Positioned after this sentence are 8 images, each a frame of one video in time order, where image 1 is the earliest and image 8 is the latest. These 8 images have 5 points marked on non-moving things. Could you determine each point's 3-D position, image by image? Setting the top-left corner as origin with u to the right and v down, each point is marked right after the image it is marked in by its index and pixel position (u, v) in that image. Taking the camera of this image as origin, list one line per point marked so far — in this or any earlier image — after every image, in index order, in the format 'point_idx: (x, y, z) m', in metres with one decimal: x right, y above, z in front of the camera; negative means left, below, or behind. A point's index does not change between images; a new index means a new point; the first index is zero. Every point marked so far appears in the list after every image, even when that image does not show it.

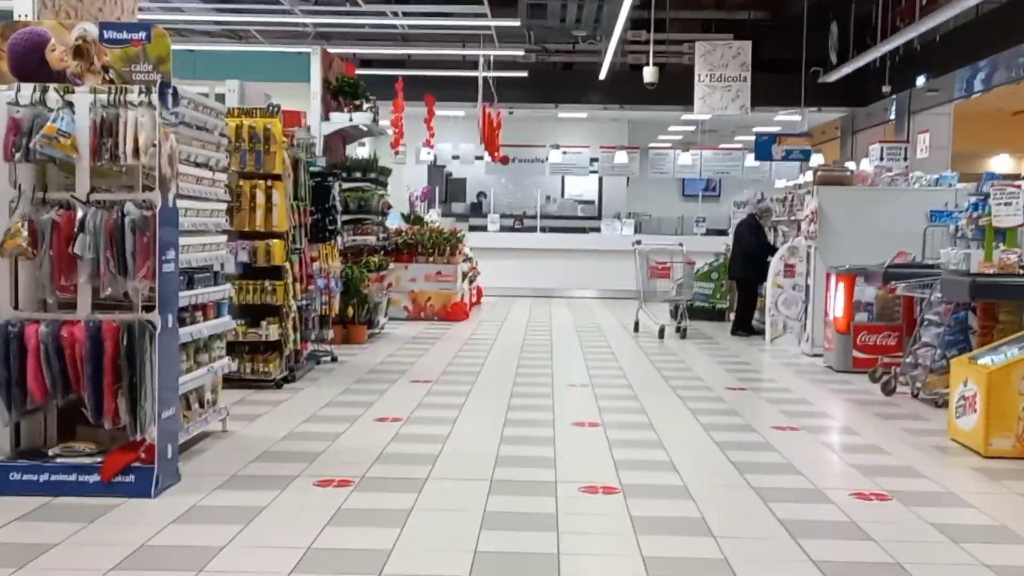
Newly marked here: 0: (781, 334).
0: (+2.7, -0.5, +10.2) m
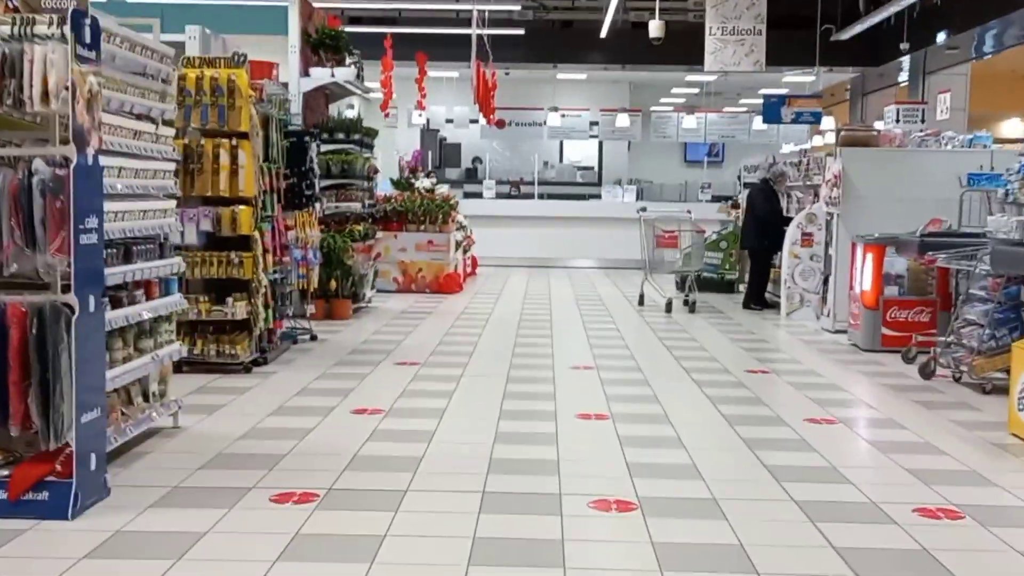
0: (+2.6, -0.2, +9.5) m
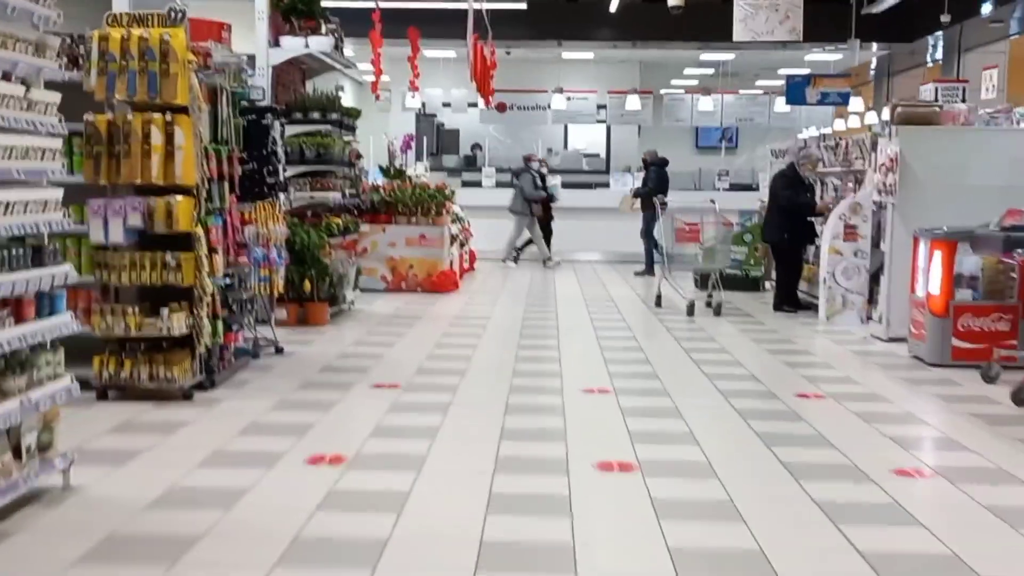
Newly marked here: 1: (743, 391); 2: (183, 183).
0: (+2.6, -0.2, +8.4) m
1: (+1.3, -0.6, +5.7) m
2: (-1.6, +0.5, +4.9) m
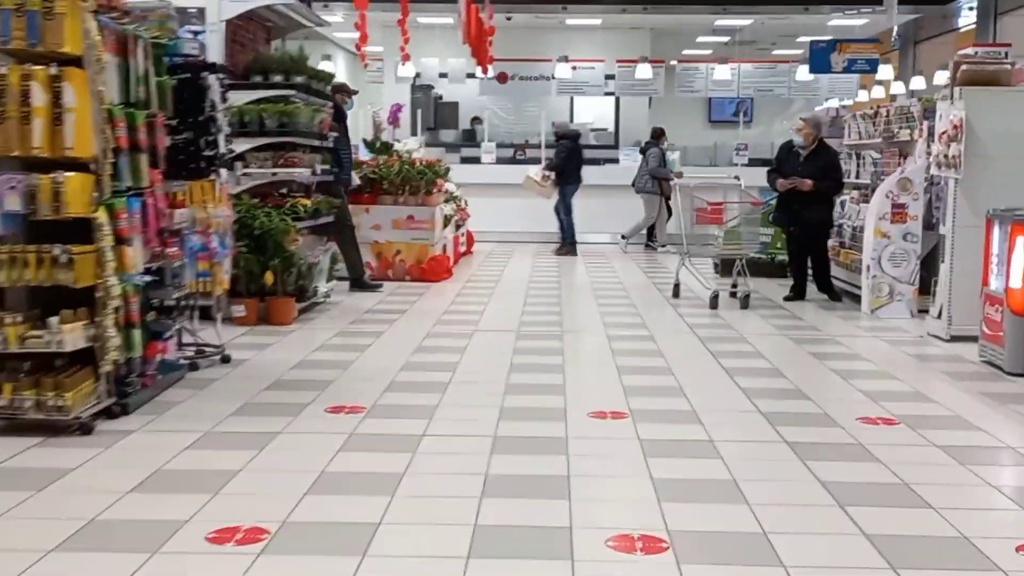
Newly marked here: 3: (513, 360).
0: (+2.6, -0.1, +7.3) m
1: (+1.2, -0.5, +4.6) m
2: (-1.6, +0.5, +3.8) m
3: (0.0, -0.4, +5.7) m
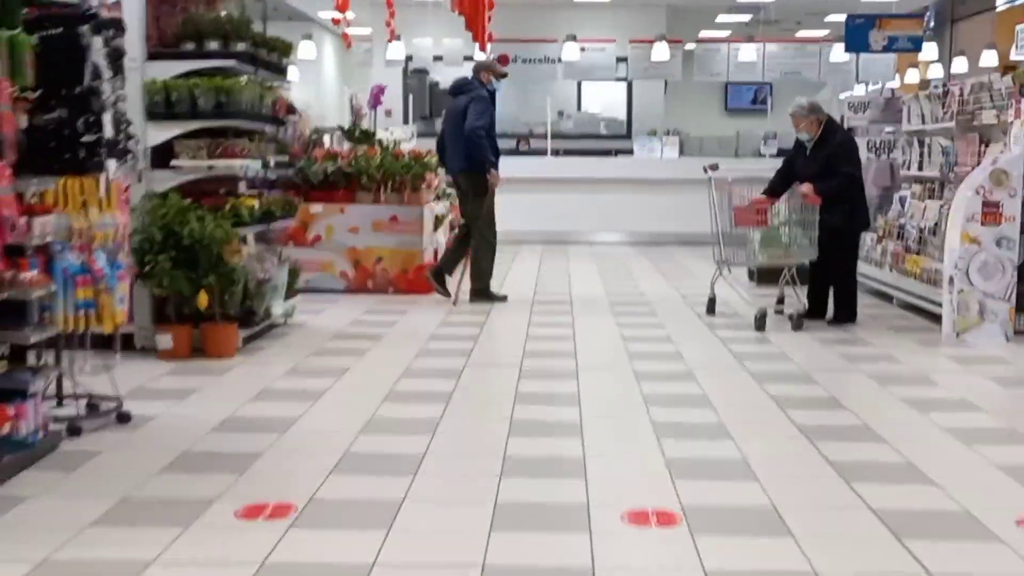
0: (+2.6, -0.2, +5.9) m
1: (+1.2, -0.7, +3.2) m
2: (-1.6, +0.4, +2.4) m
3: (0.0, -0.5, +4.3) m
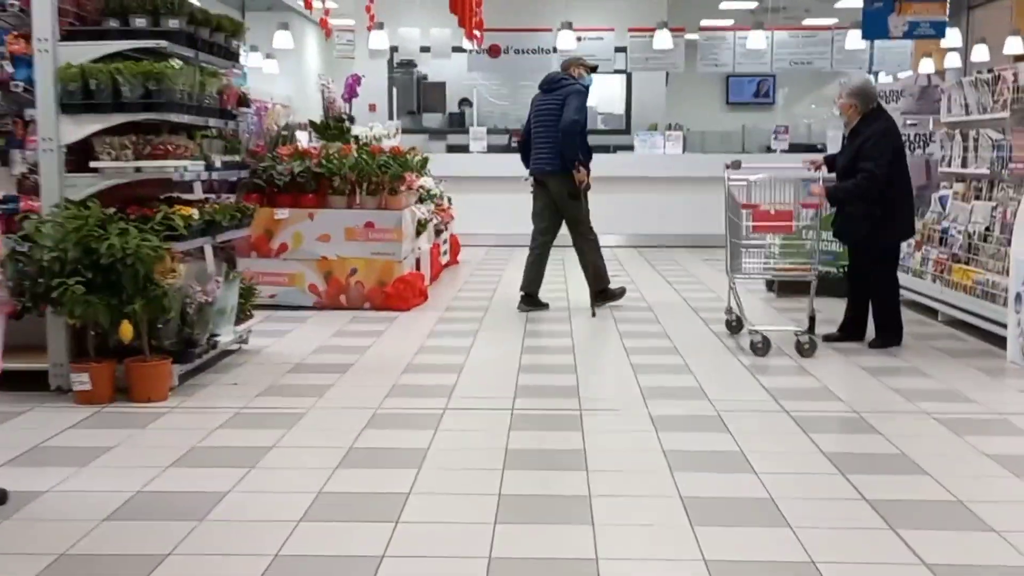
0: (+2.6, -0.3, +5.0) m
1: (+1.2, -0.8, +2.3) m
2: (-1.7, +0.2, +1.5) m
3: (0.0, -0.6, +3.4) m
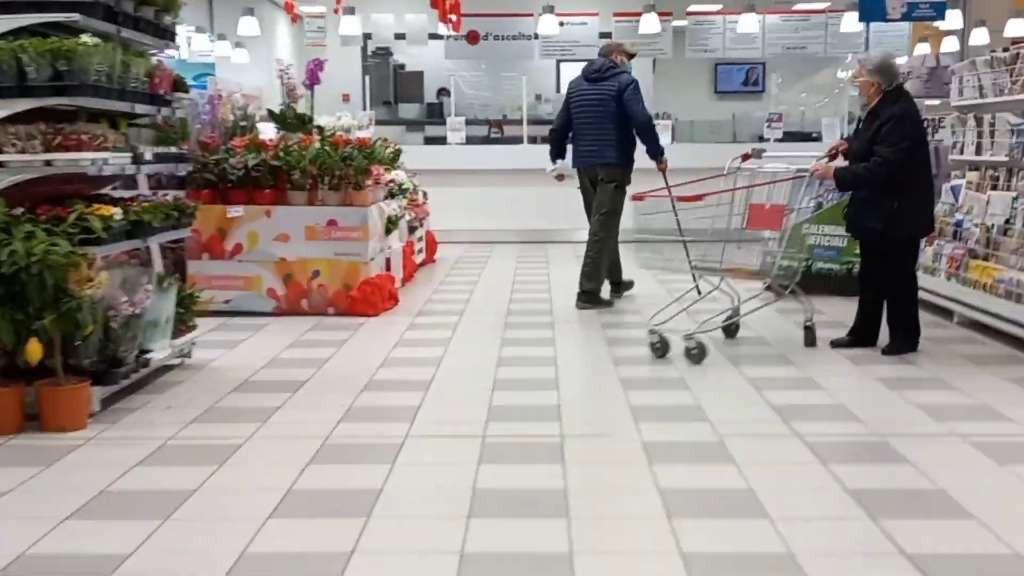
0: (+2.5, -0.3, +4.5) m
1: (+1.1, -0.8, +1.8) m
2: (-1.7, +0.2, +0.9) m
3: (-0.1, -0.7, +2.9) m
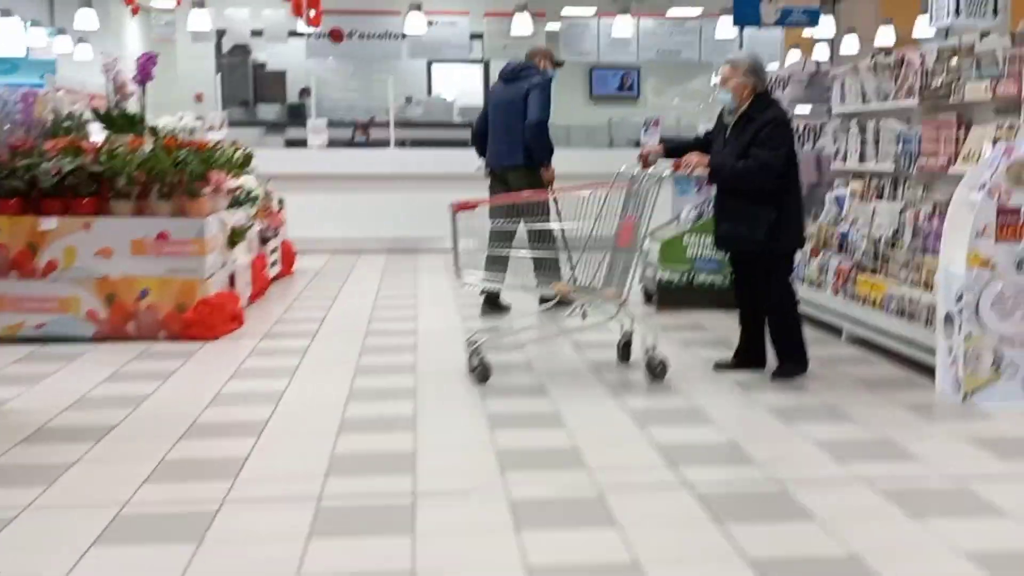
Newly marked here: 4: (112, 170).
0: (+1.9, -0.4, +4.1) m
1: (+0.9, -0.9, +1.3) m
2: (-1.9, +0.1, +0.2) m
3: (-0.5, -0.7, +2.2) m
4: (-2.1, +0.6, +5.4) m
